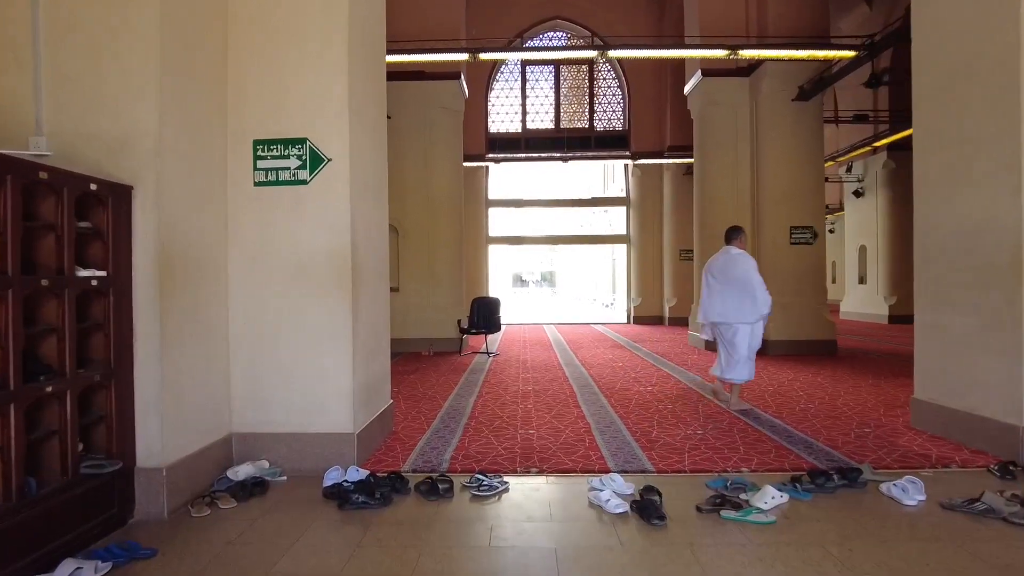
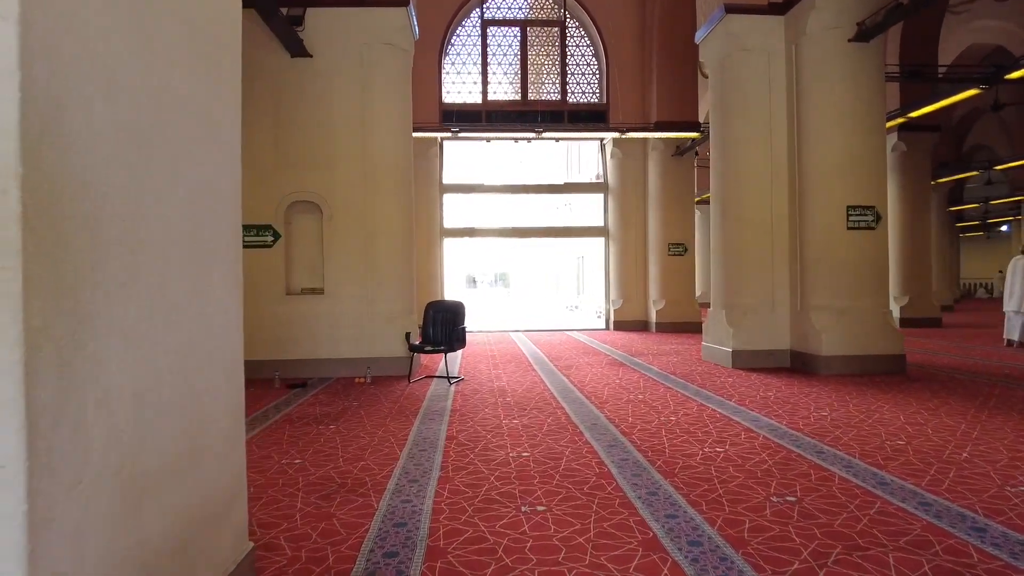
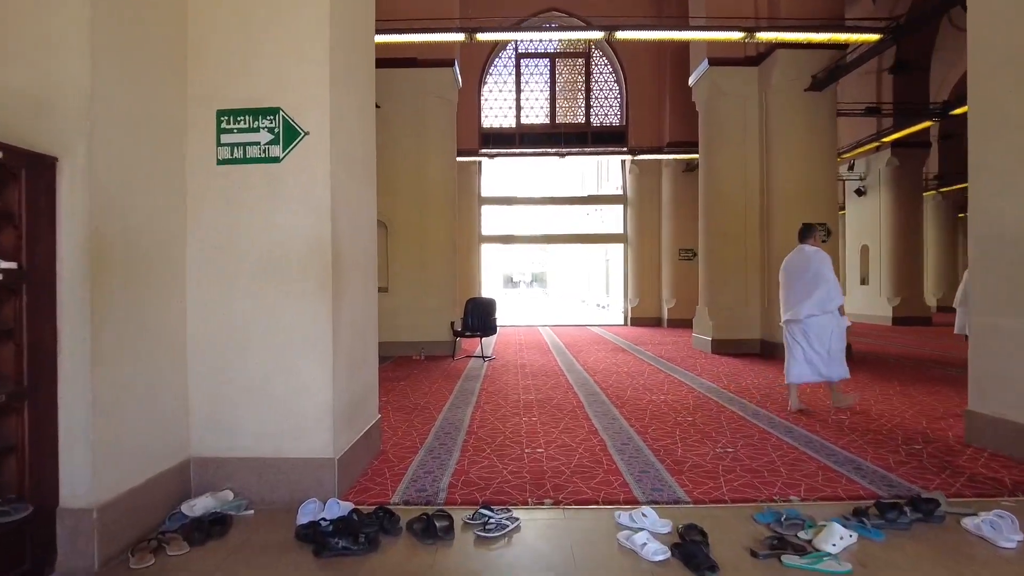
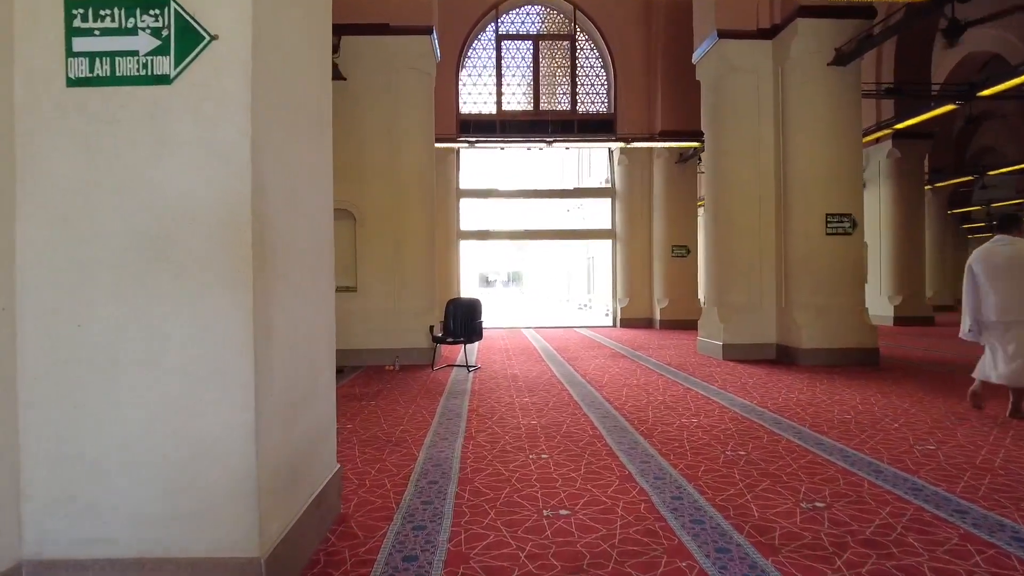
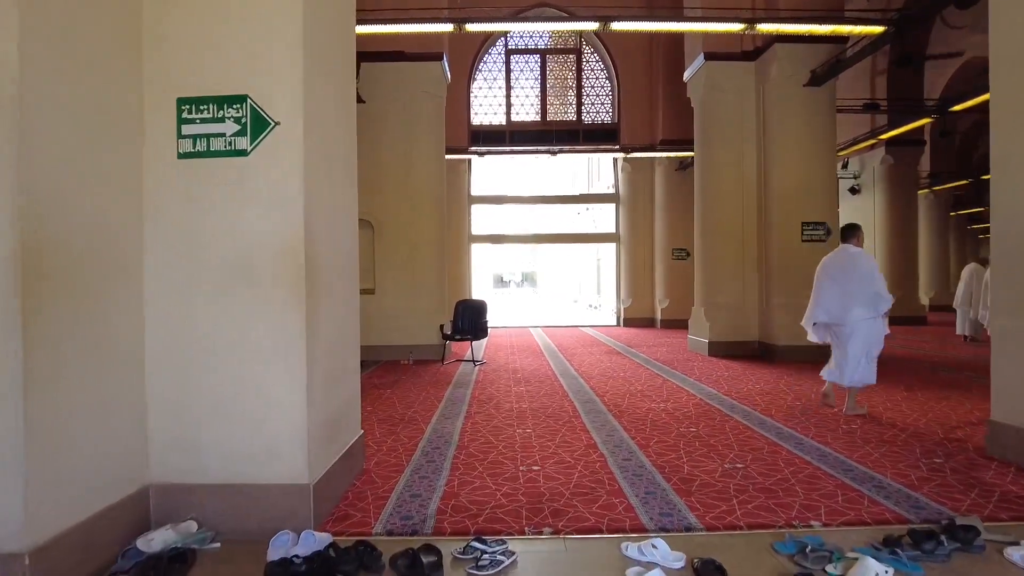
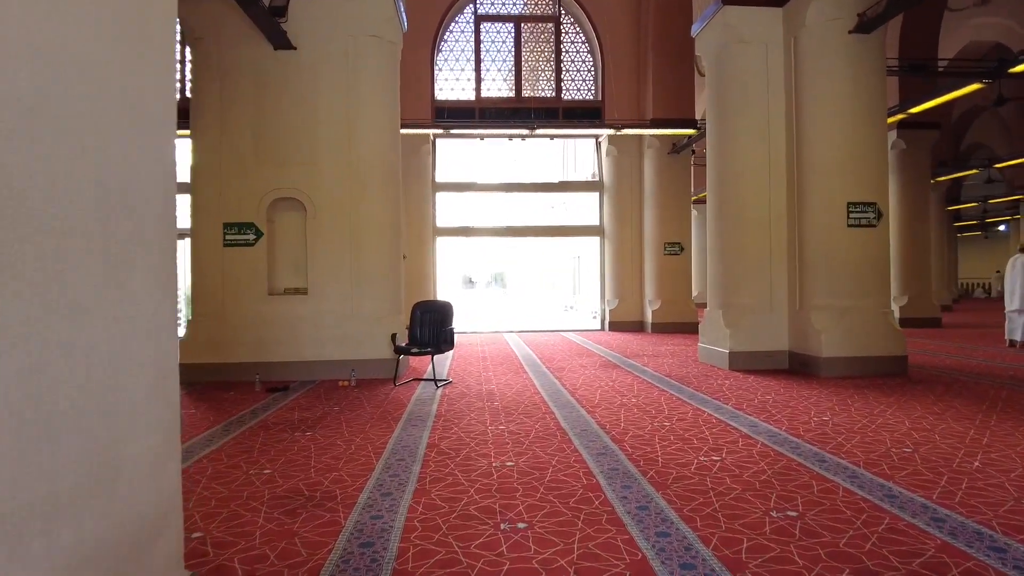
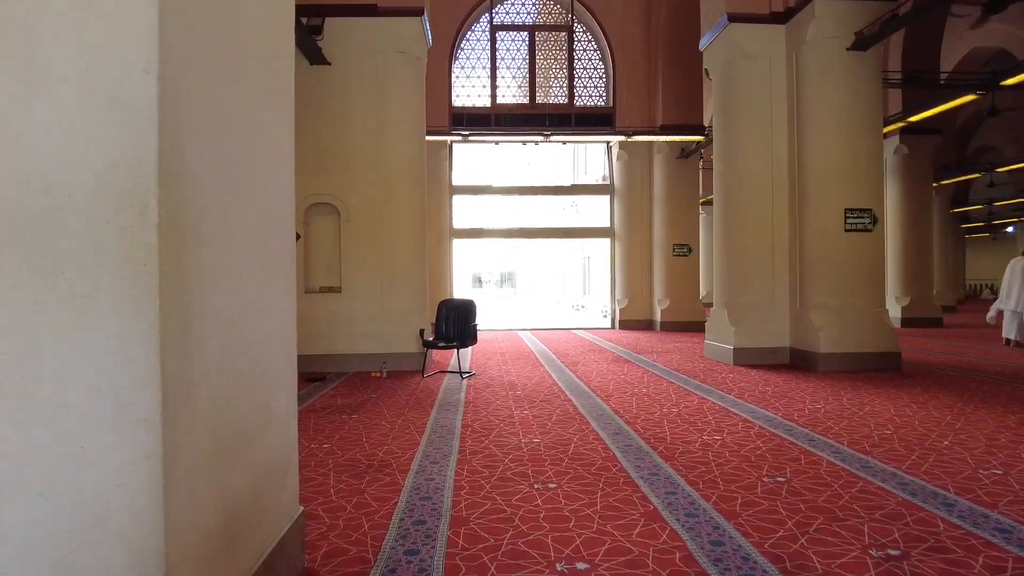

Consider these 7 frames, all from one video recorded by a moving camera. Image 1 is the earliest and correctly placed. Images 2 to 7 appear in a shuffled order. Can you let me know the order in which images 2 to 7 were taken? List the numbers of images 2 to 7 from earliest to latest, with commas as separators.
3, 5, 4, 7, 2, 6
